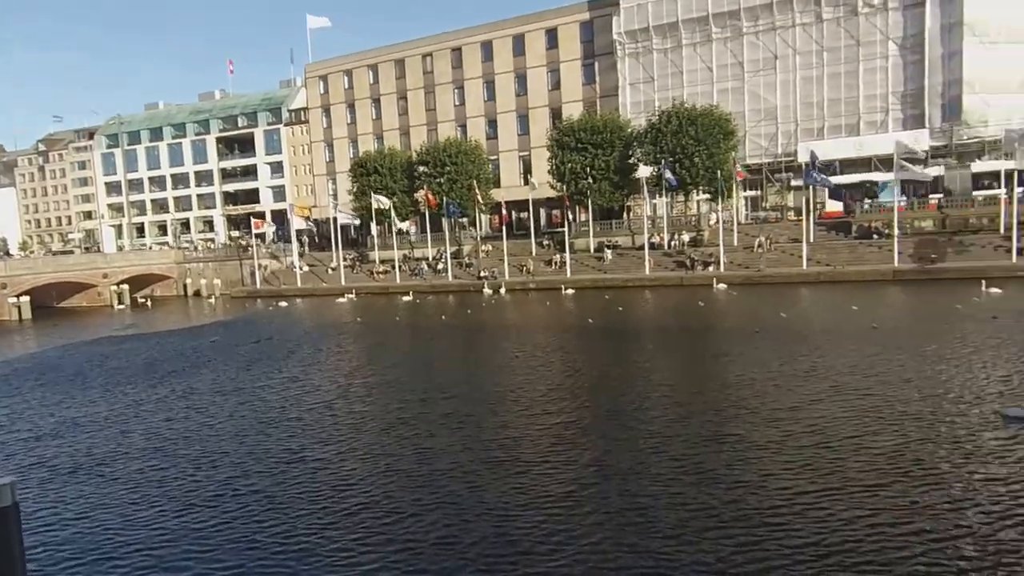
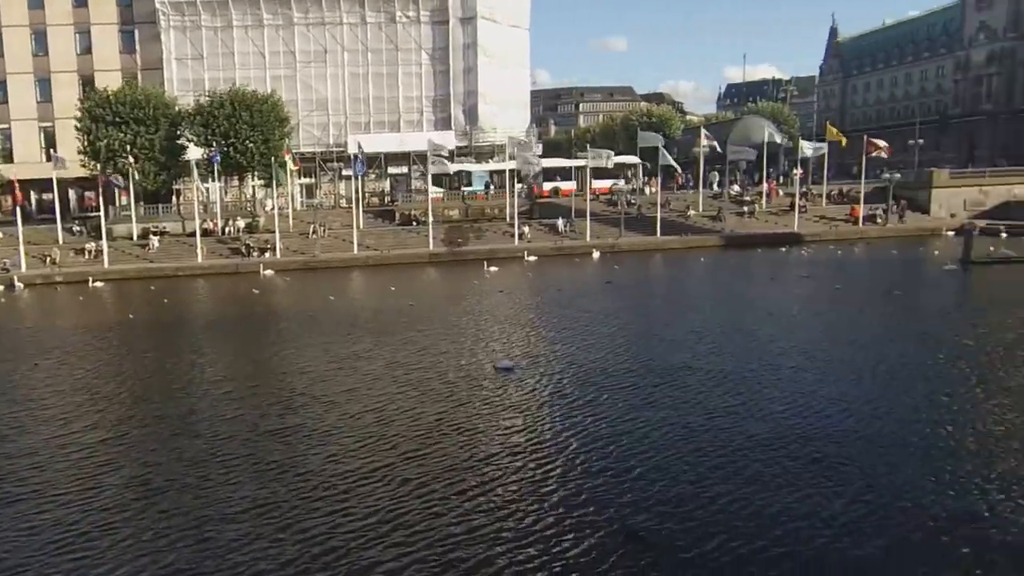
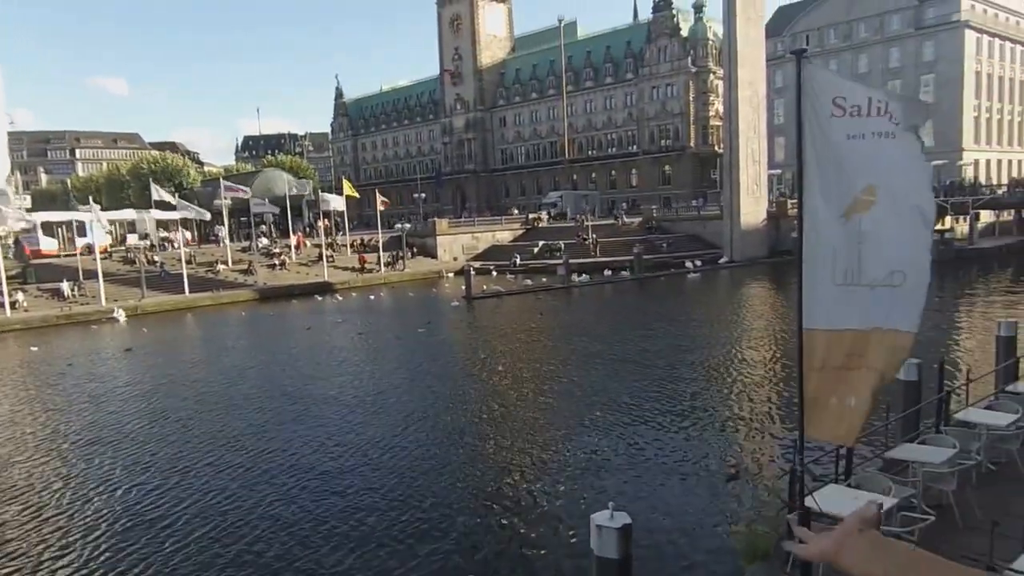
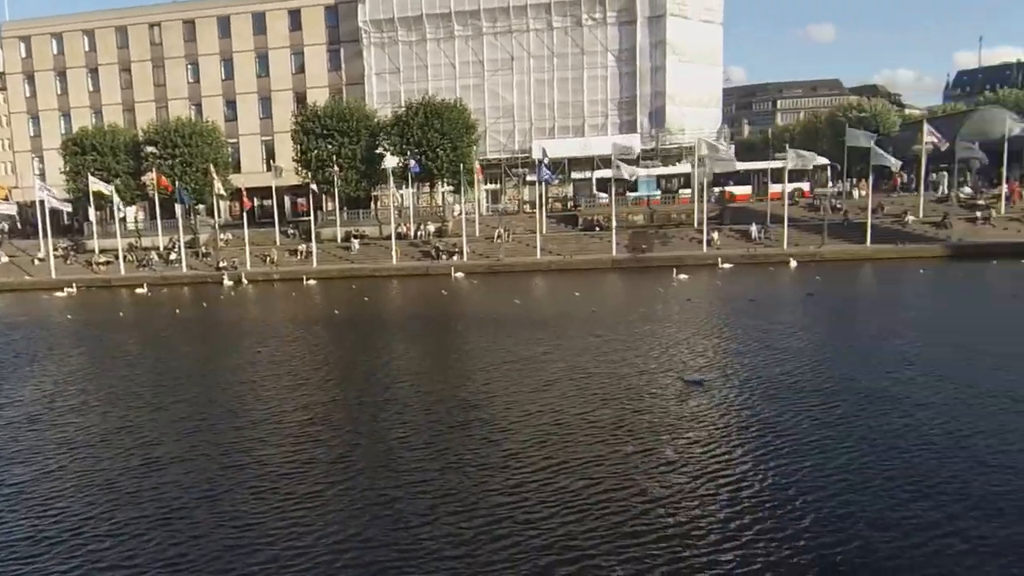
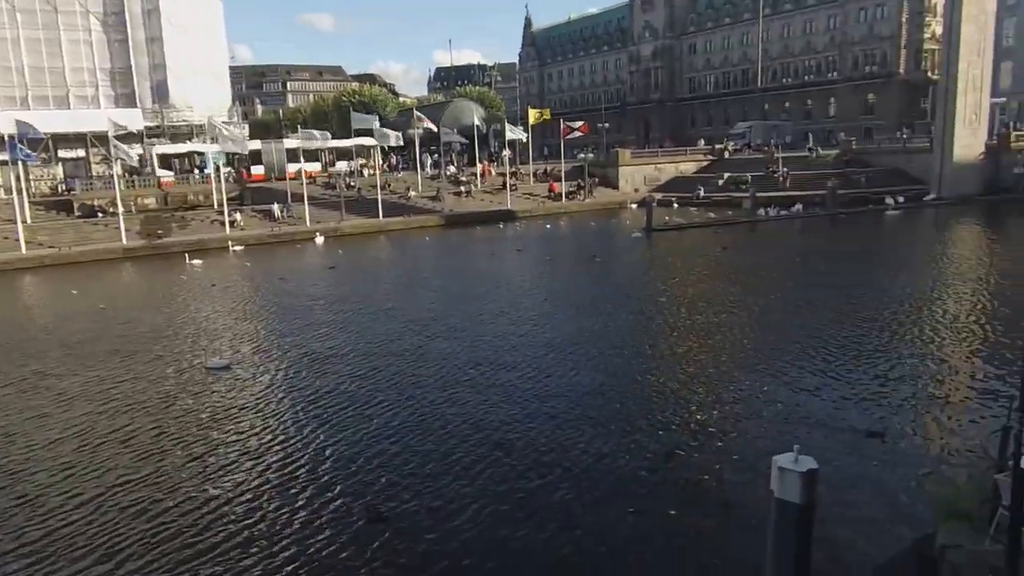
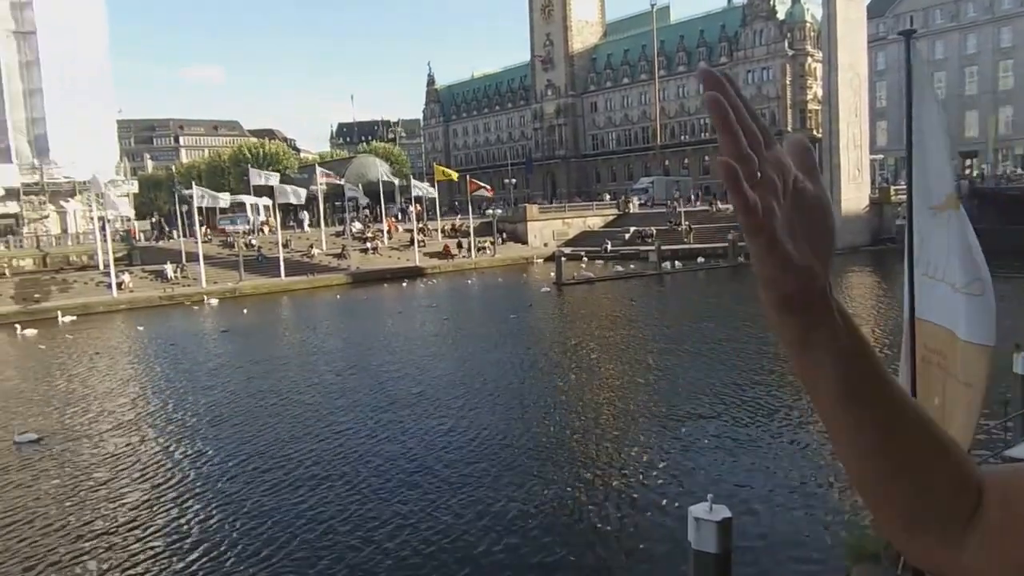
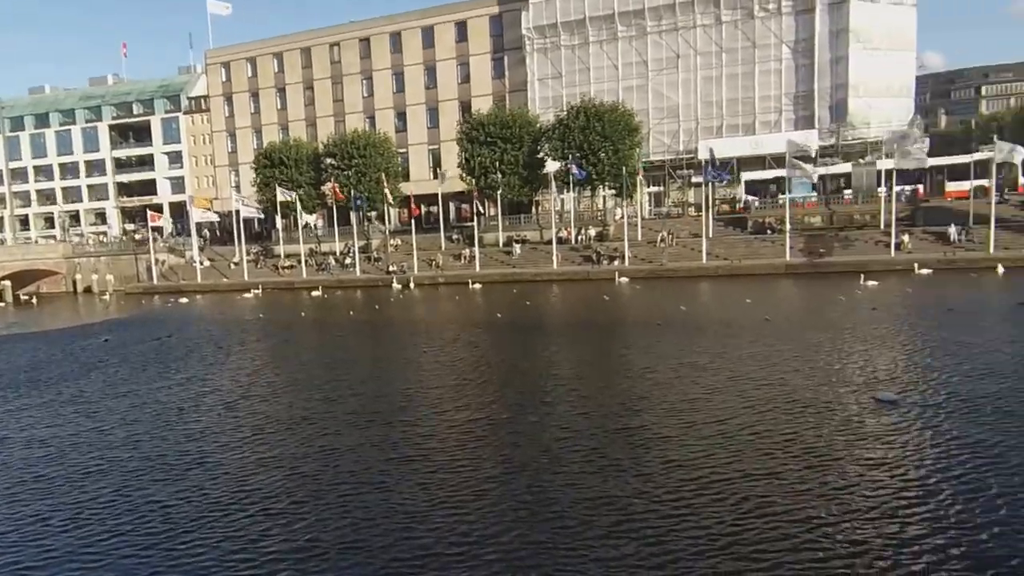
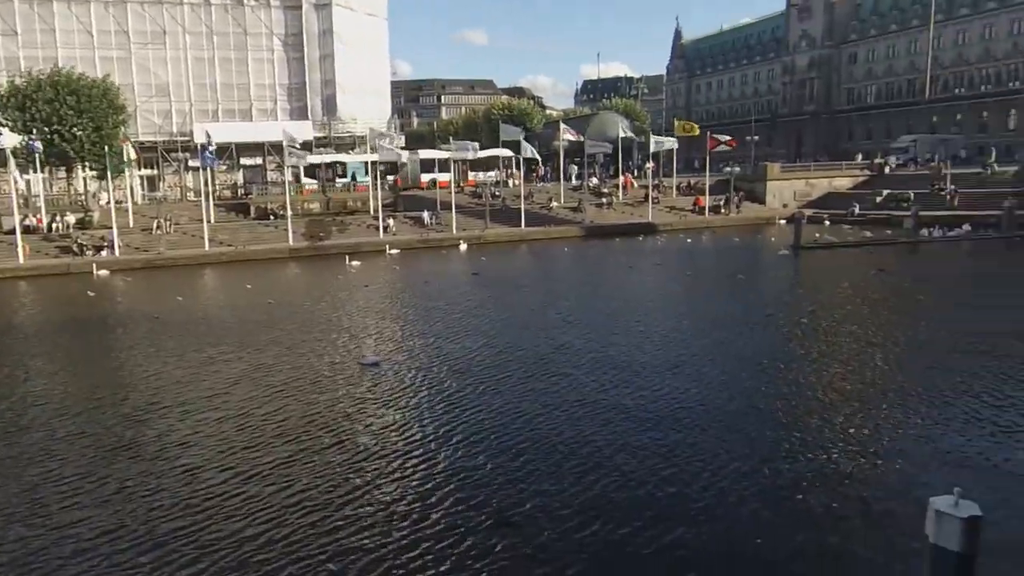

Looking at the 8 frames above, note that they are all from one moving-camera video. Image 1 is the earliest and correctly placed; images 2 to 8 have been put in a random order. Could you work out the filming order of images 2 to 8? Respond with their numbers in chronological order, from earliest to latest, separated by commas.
7, 4, 2, 8, 5, 3, 6
